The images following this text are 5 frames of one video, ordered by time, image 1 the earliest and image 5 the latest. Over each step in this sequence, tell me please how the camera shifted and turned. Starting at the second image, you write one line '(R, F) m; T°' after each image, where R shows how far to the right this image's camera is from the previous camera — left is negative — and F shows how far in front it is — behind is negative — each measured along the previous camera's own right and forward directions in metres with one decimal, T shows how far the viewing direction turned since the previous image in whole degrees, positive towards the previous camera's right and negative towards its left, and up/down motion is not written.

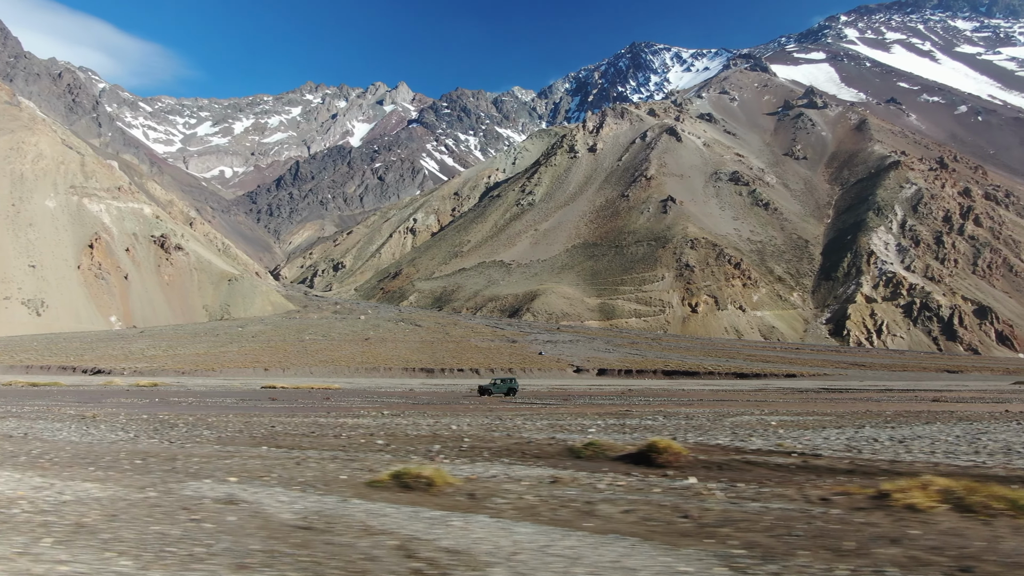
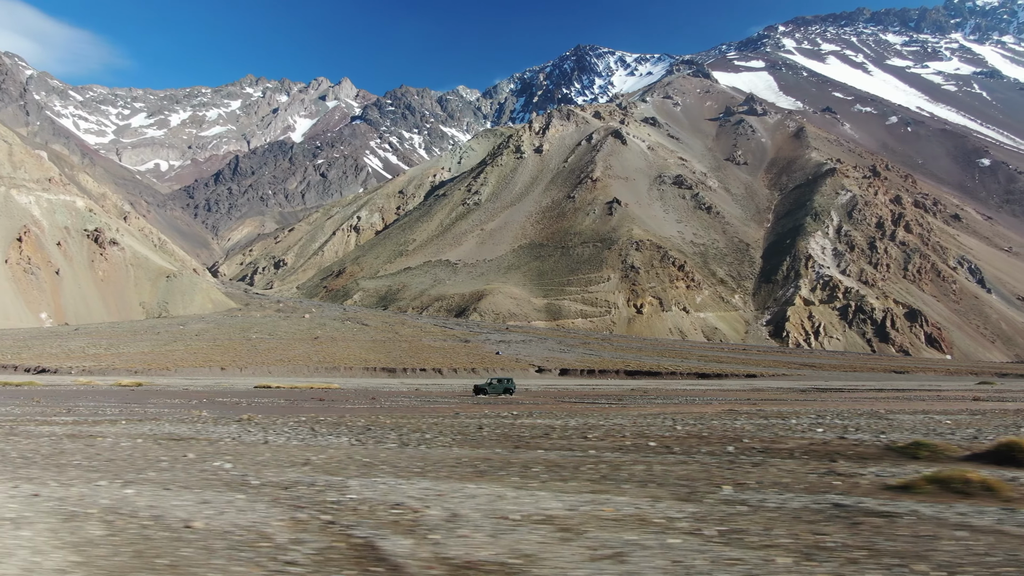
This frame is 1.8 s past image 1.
(-5.6, +0.9) m; +4°
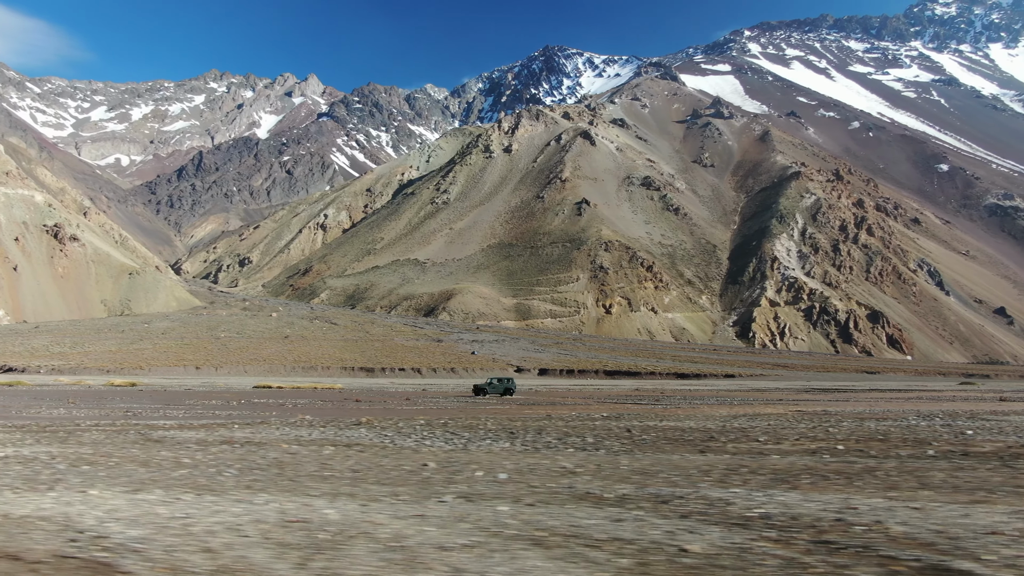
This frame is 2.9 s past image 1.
(-3.5, +0.6) m; +2°
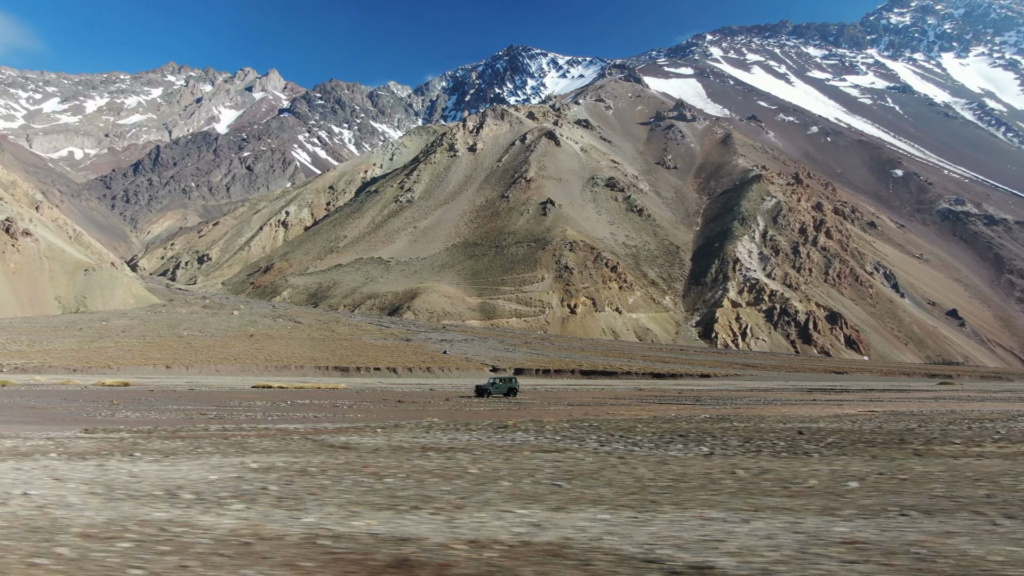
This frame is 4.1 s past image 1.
(-3.8, +0.6) m; +3°
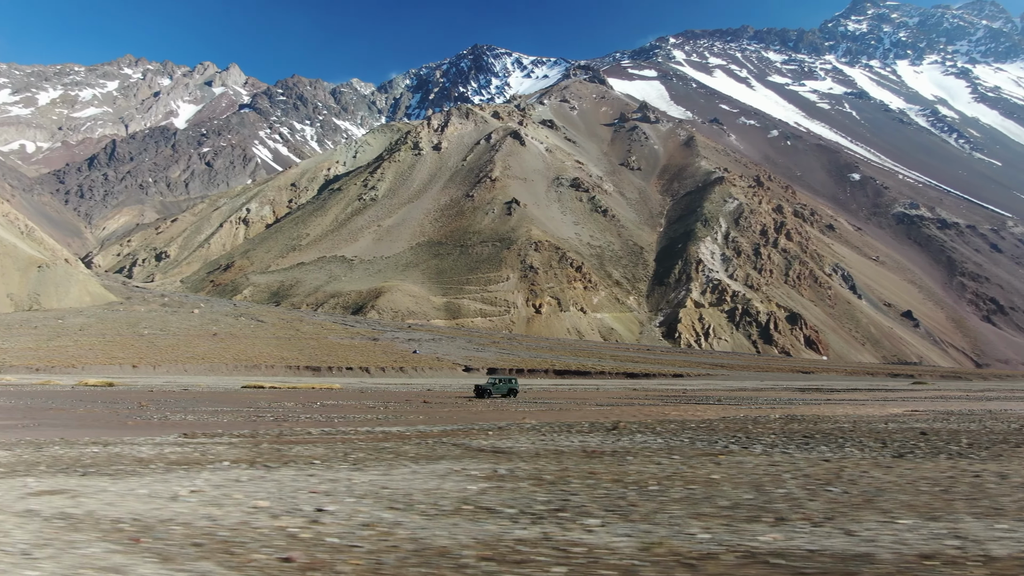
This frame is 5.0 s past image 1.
(-2.8, +0.5) m; +3°
